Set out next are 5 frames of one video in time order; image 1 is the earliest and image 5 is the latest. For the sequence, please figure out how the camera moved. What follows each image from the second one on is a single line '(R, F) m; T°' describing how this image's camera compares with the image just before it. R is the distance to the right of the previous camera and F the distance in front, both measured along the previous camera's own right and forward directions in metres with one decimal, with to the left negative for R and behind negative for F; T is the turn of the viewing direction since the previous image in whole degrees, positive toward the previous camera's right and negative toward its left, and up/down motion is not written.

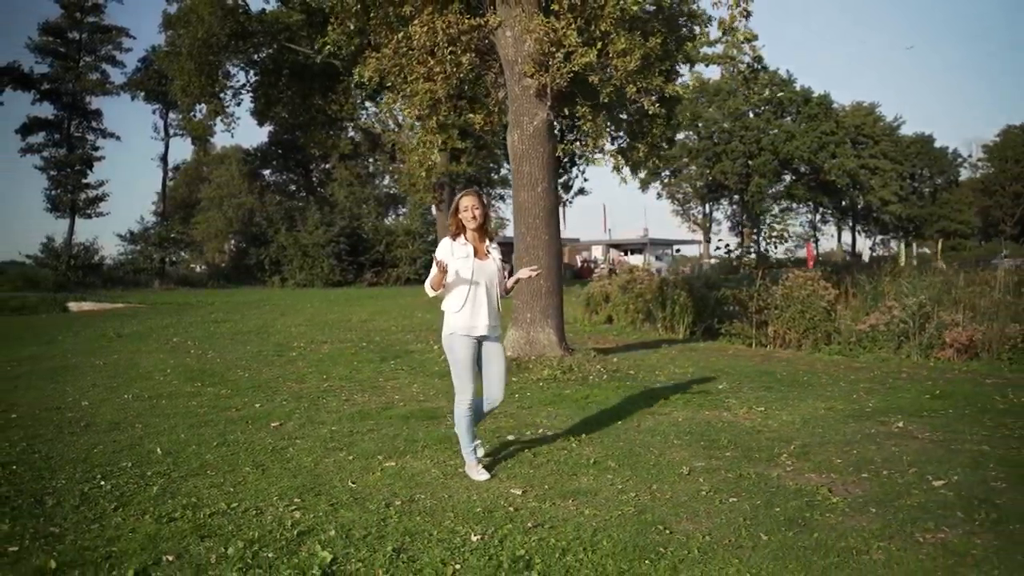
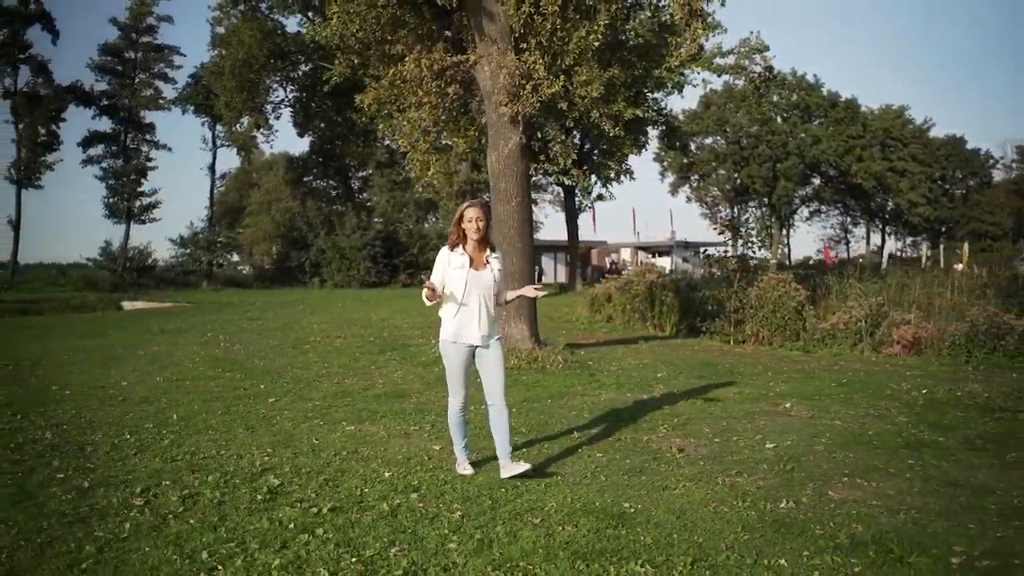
(+1.1, -1.7) m; -3°
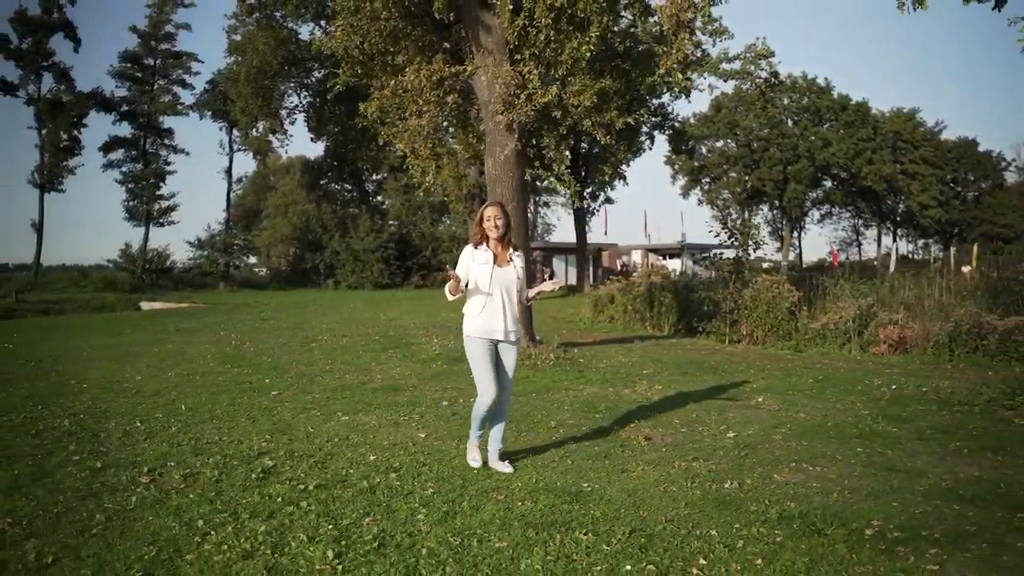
(+0.3, -0.6) m; -1°
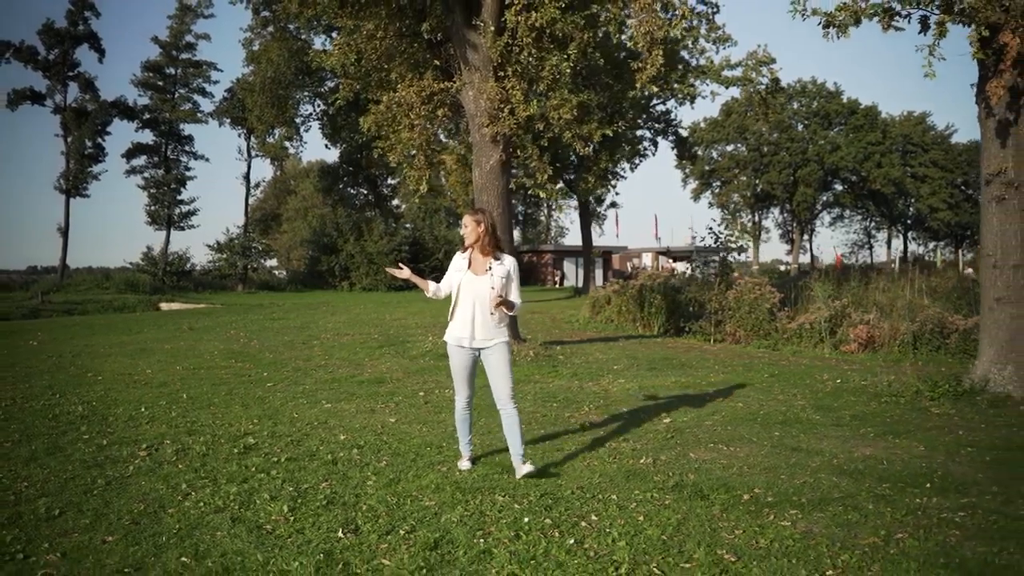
(+0.6, -1.0) m; -1°
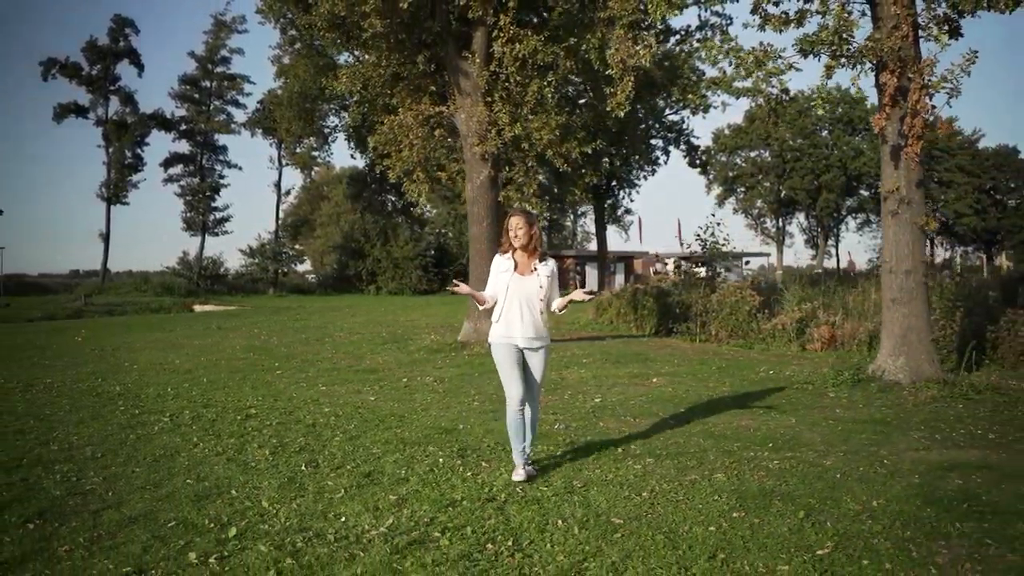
(+0.9, -1.8) m; -2°
